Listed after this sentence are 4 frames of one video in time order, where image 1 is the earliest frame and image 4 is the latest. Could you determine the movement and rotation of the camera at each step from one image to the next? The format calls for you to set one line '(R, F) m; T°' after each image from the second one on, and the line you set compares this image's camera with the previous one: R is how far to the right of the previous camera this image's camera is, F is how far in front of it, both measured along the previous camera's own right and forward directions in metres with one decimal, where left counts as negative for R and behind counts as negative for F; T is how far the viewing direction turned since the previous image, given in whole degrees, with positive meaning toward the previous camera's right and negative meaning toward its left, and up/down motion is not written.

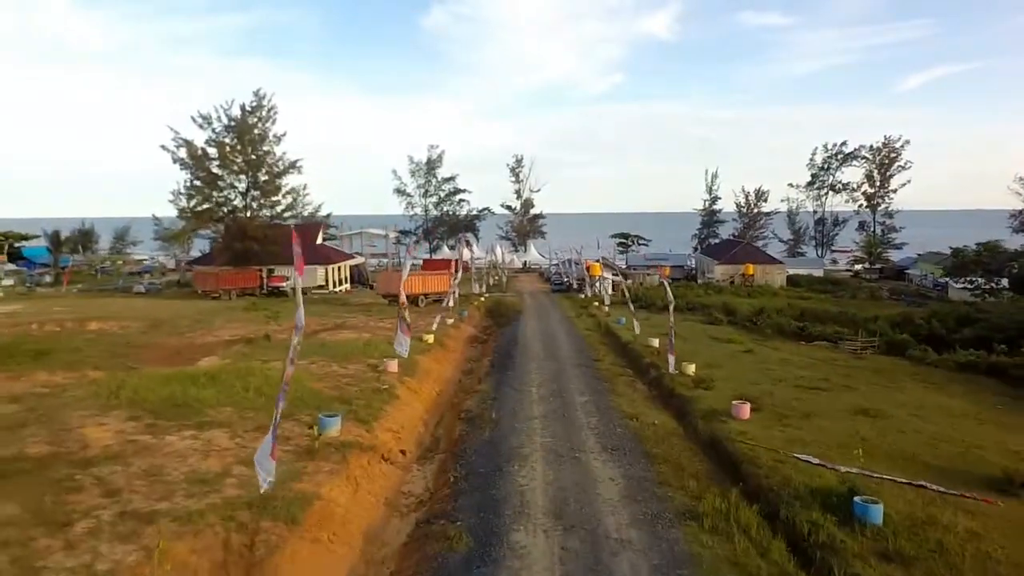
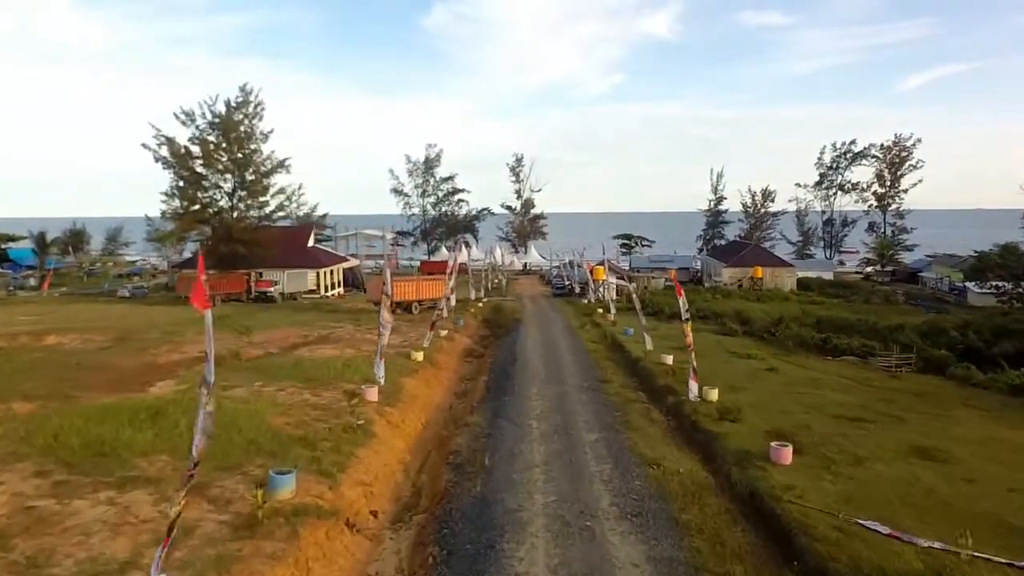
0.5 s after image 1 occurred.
(+0.1, +2.1) m; 0°
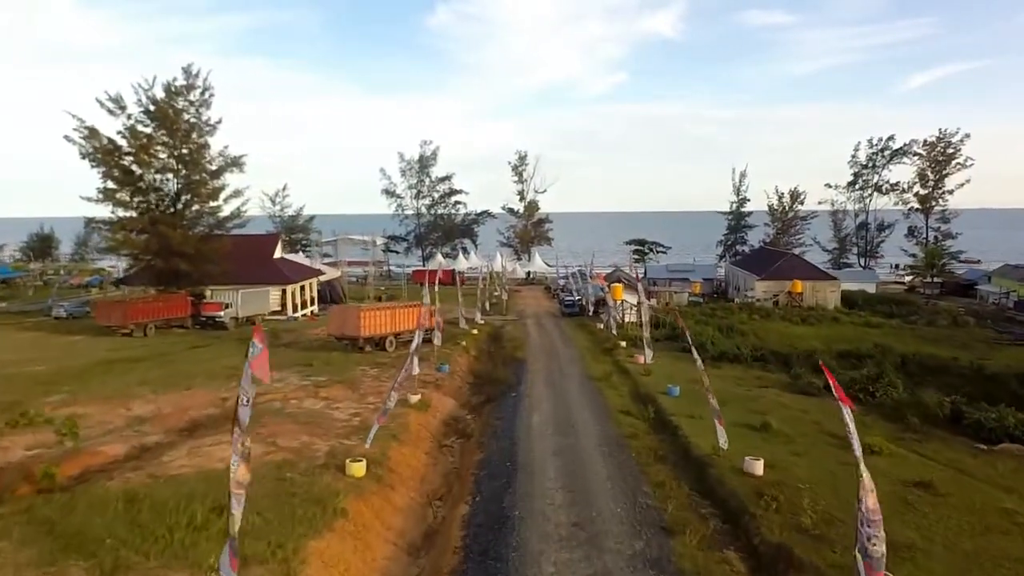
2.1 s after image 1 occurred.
(+0.1, +7.4) m; 0°
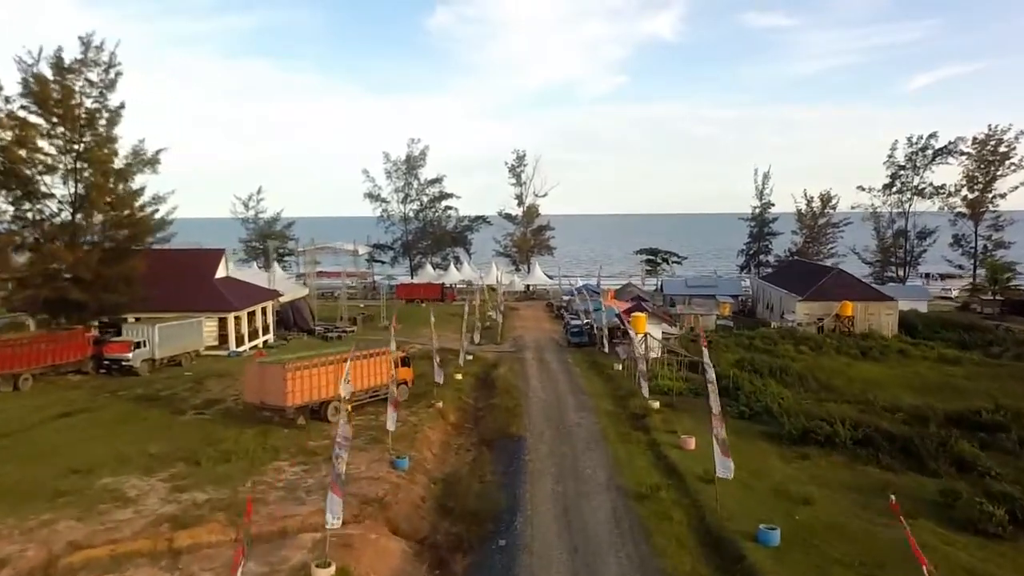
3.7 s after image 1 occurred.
(+0.2, +7.8) m; 0°
